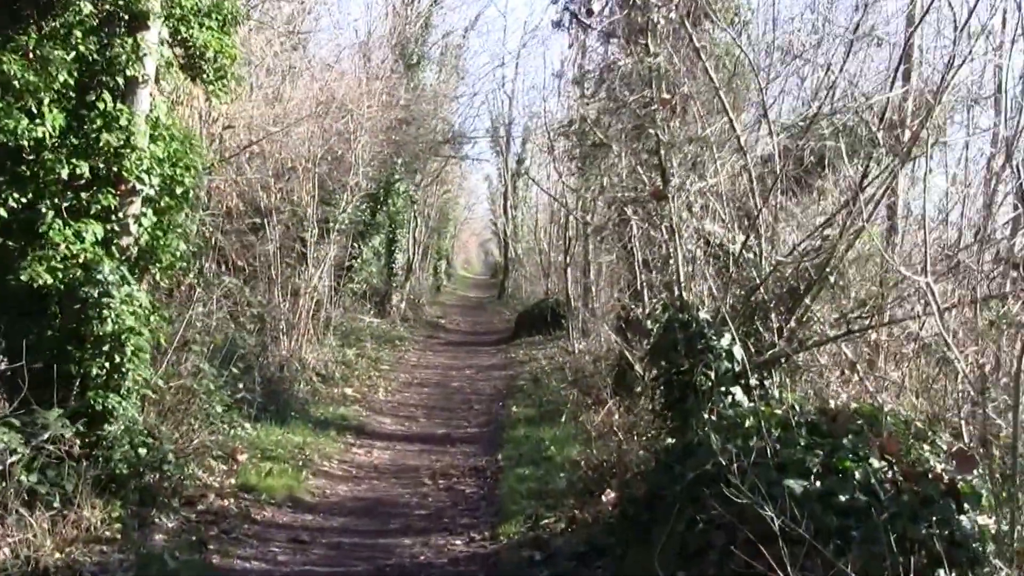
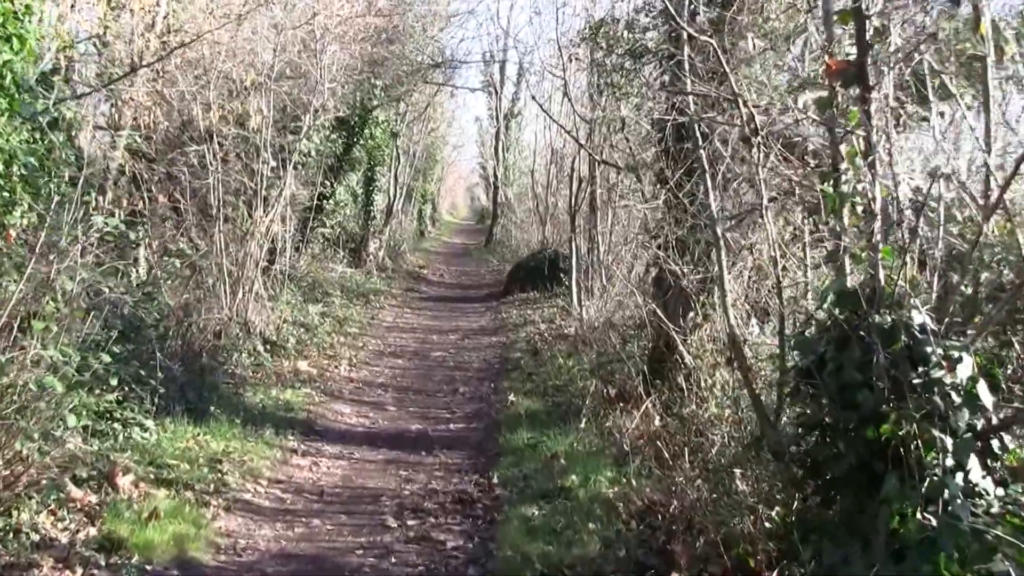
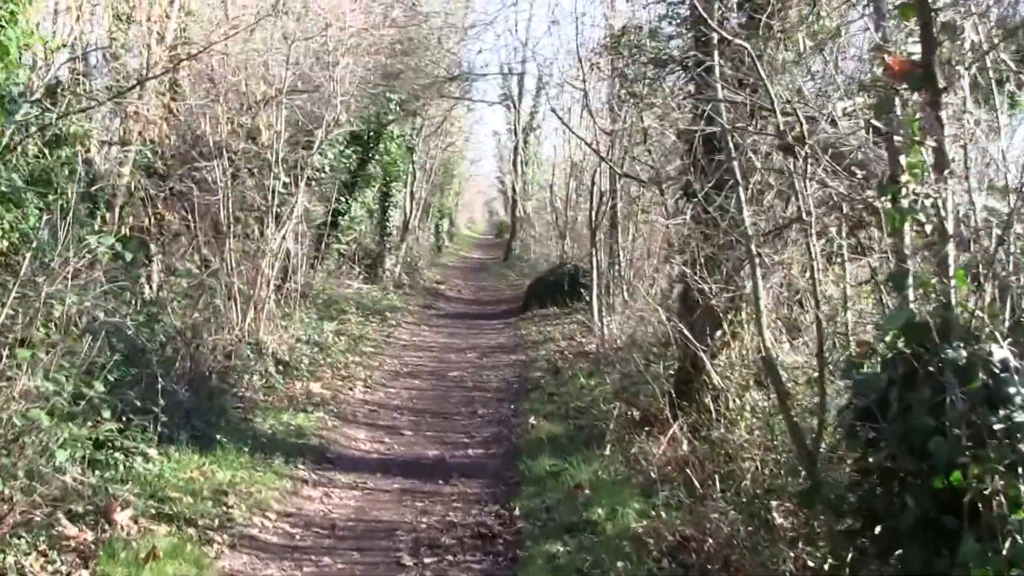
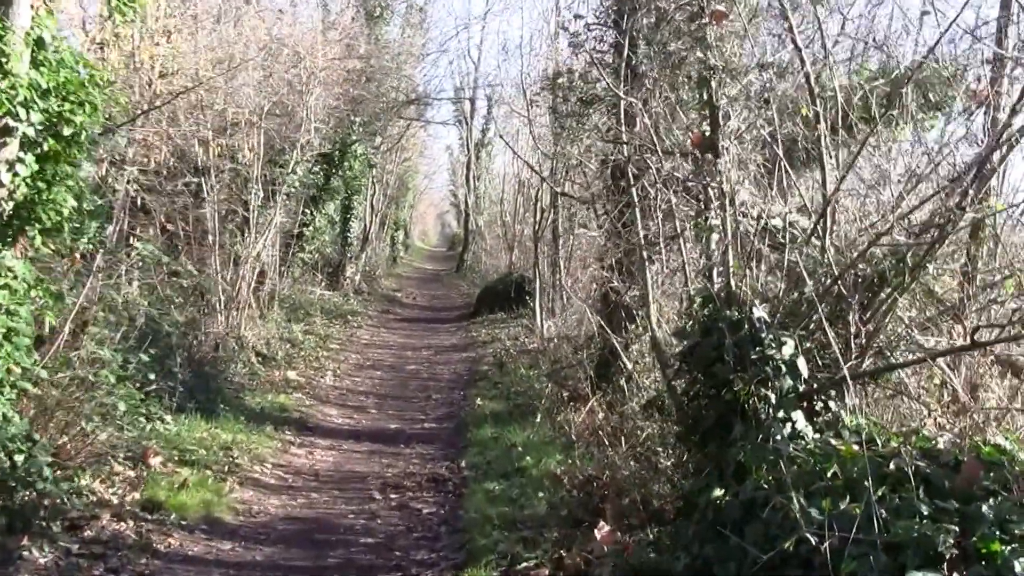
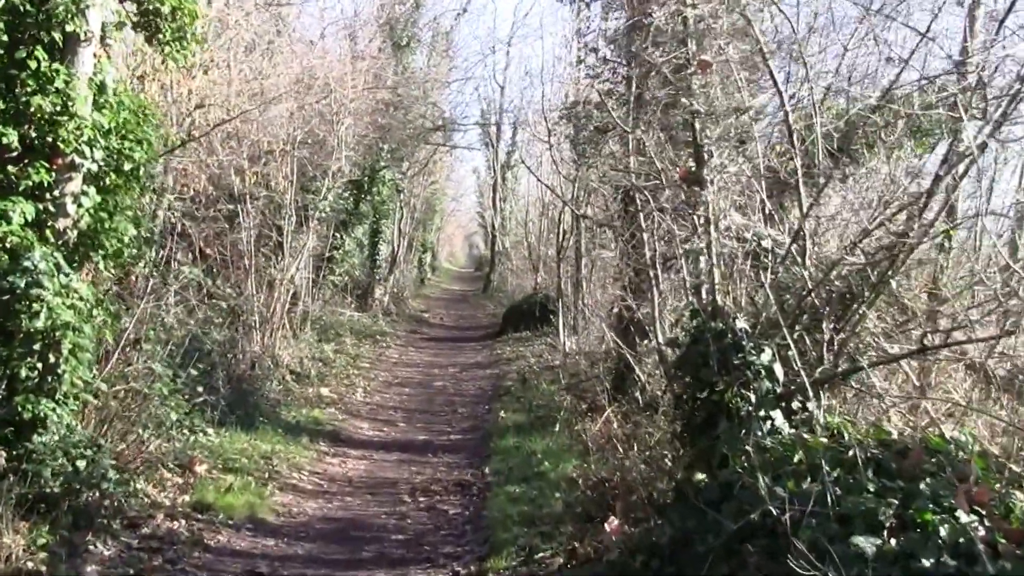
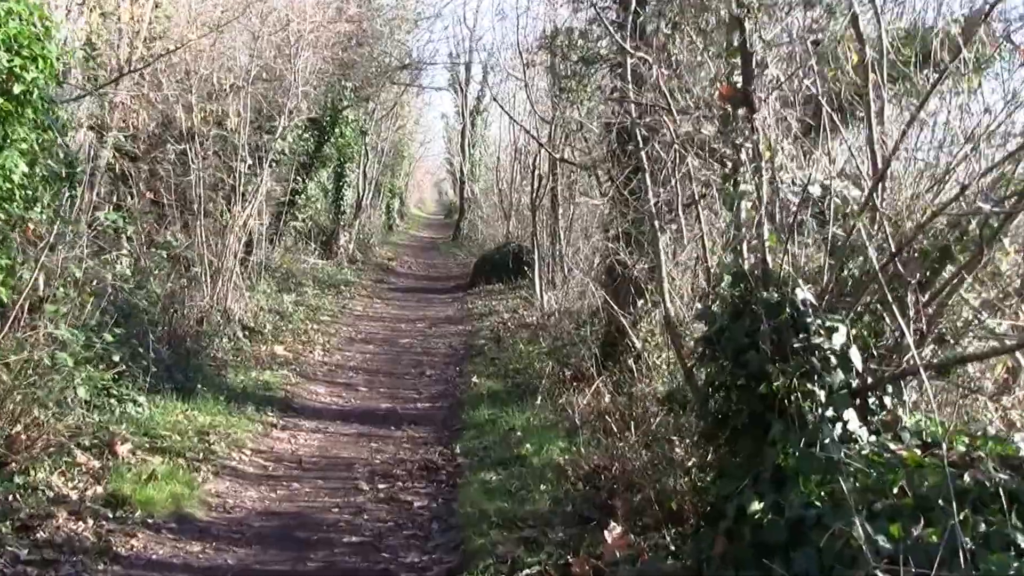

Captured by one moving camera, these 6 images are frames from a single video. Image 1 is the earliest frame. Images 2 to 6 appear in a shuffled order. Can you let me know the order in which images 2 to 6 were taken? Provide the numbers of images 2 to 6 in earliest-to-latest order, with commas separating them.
5, 4, 6, 2, 3
